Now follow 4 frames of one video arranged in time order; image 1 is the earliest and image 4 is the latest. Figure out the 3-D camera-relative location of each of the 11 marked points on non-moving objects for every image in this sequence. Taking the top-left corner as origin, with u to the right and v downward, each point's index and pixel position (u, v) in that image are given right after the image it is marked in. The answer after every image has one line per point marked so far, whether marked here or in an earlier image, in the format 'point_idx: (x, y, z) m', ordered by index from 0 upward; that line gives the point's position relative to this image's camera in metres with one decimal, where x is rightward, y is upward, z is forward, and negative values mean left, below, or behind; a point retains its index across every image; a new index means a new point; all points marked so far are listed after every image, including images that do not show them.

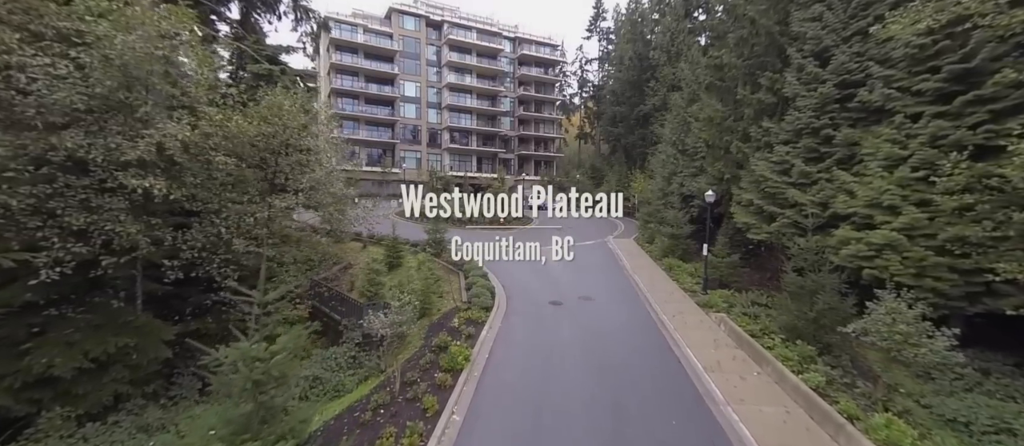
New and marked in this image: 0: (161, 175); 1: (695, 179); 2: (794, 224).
0: (-4.3, +0.6, +4.7) m
1: (+6.4, +1.5, +13.3) m
2: (+6.1, 0.0, +8.2) m
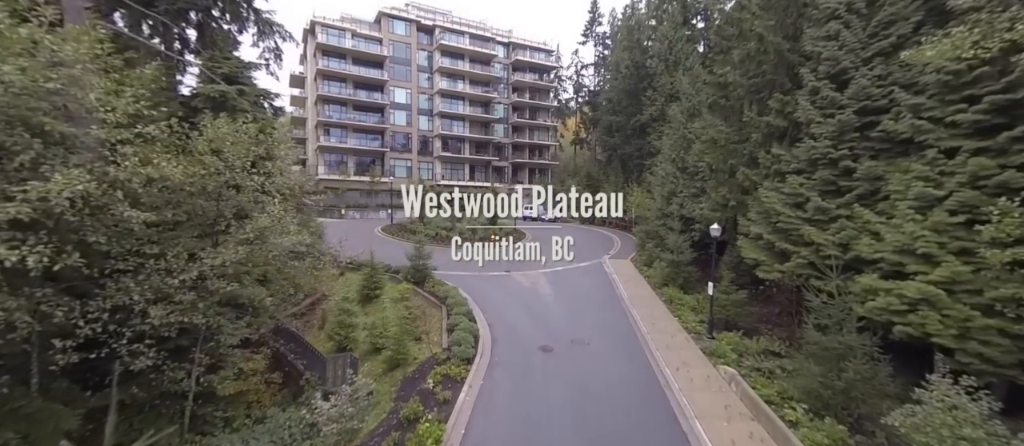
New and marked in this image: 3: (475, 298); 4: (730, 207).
0: (-4.5, -0.1, +3.8) m
1: (+6.1, +0.7, +12.5) m
2: (+5.8, -0.8, +7.4) m
3: (-1.1, -2.2, +11.2) m
4: (+5.9, +0.4, +10.4) m
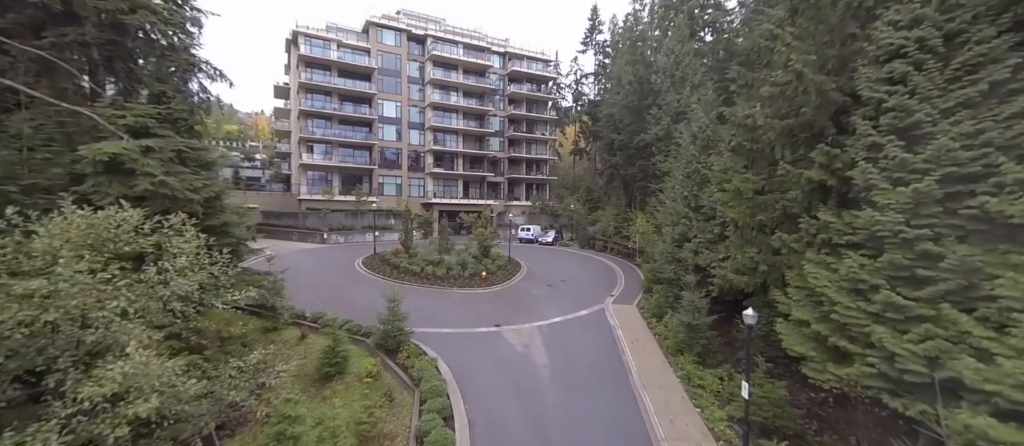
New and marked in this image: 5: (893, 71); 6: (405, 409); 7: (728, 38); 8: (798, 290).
0: (-4.8, -1.5, +2.0) m
1: (+5.8, -0.9, +10.9) m
2: (+5.6, -2.3, +5.7) m
3: (-1.4, -3.7, +9.5) m
4: (+5.7, -1.1, +8.7) m
5: (+6.6, +2.6, +6.6) m
6: (-2.2, -3.8, +7.9) m
7: (+9.3, +7.9, +16.4) m
8: (+5.5, -1.3, +7.3) m
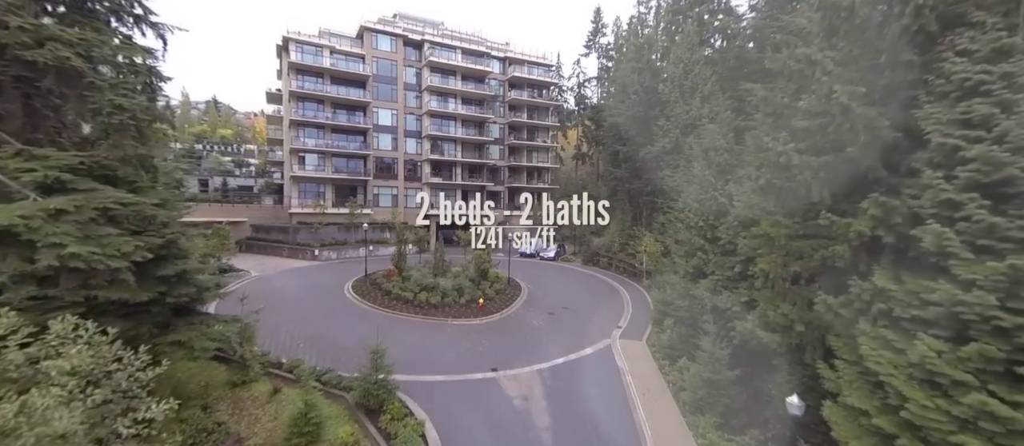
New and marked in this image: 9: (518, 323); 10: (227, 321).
0: (-4.8, -2.6, +0.9) m
1: (+5.8, -1.9, +9.7) m
2: (+5.5, -3.3, +4.6) m
3: (-1.5, -4.7, +8.4) m
4: (+5.6, -2.1, +7.5) m
5: (+6.5, +1.6, +5.4) m
6: (-2.3, -4.8, +6.8) m
7: (+9.3, +6.9, +15.2) m
8: (+5.4, -2.3, +6.2) m
9: (+0.2, -4.0, +15.3) m
10: (-6.9, -2.4, +9.3) m
